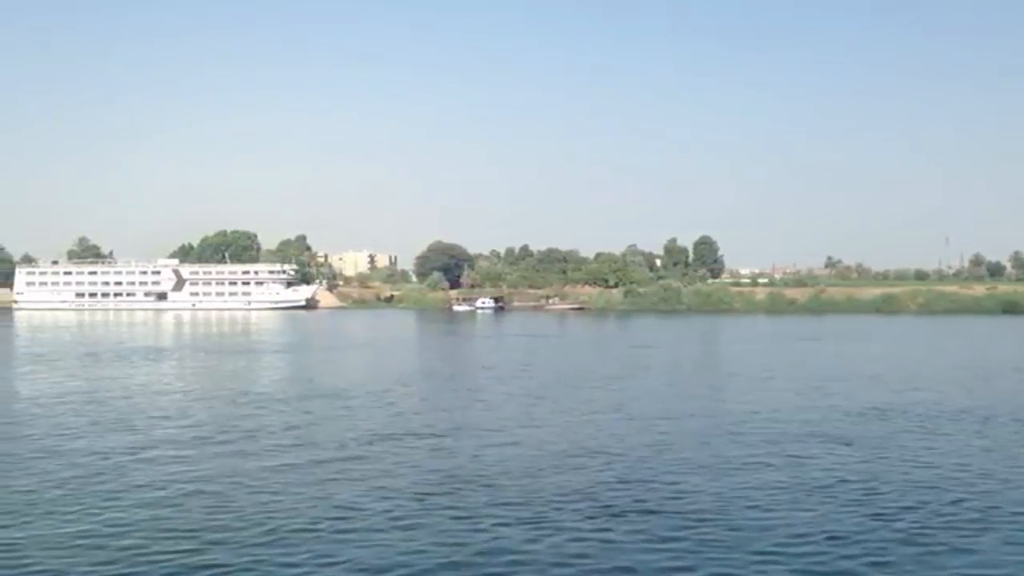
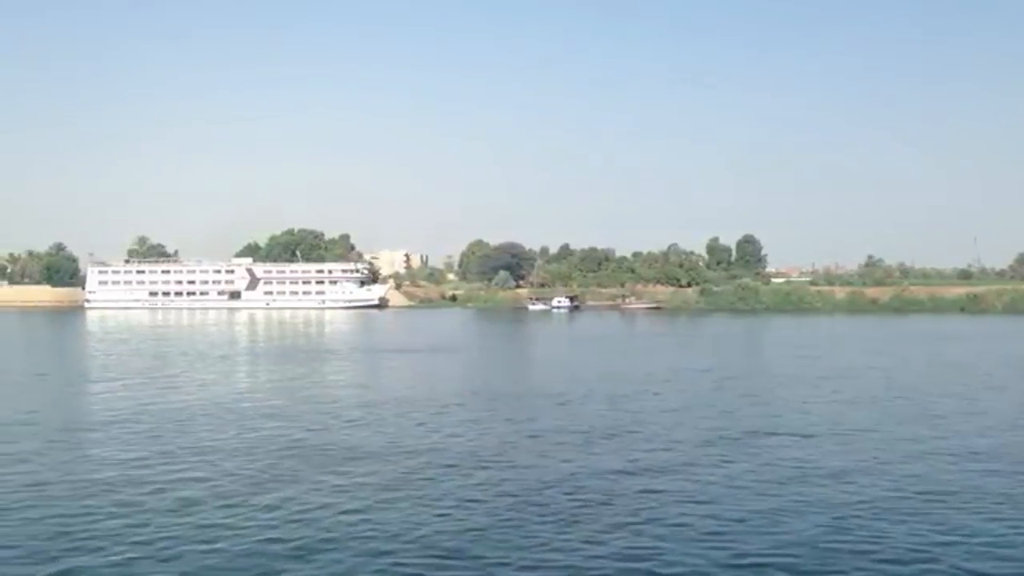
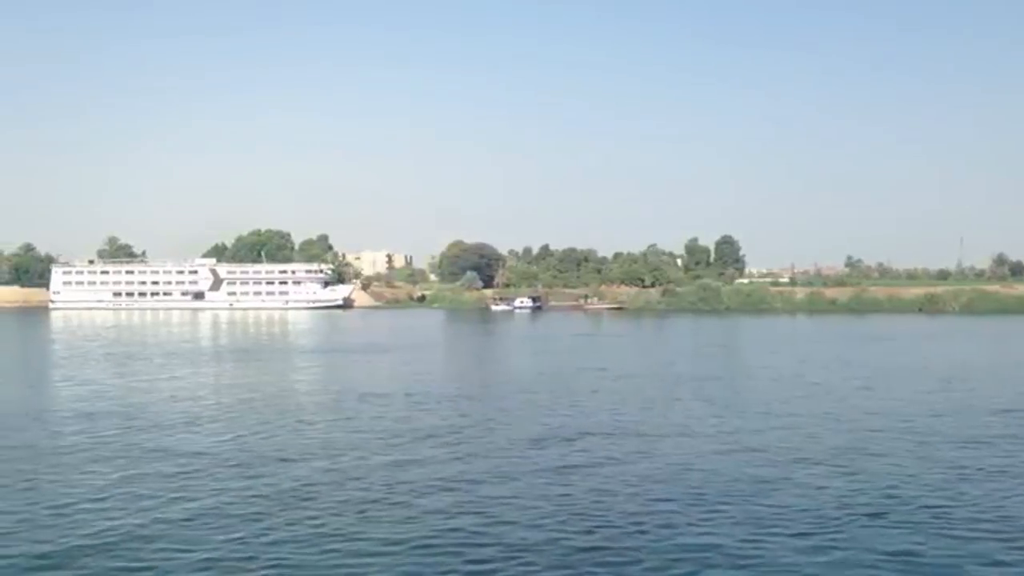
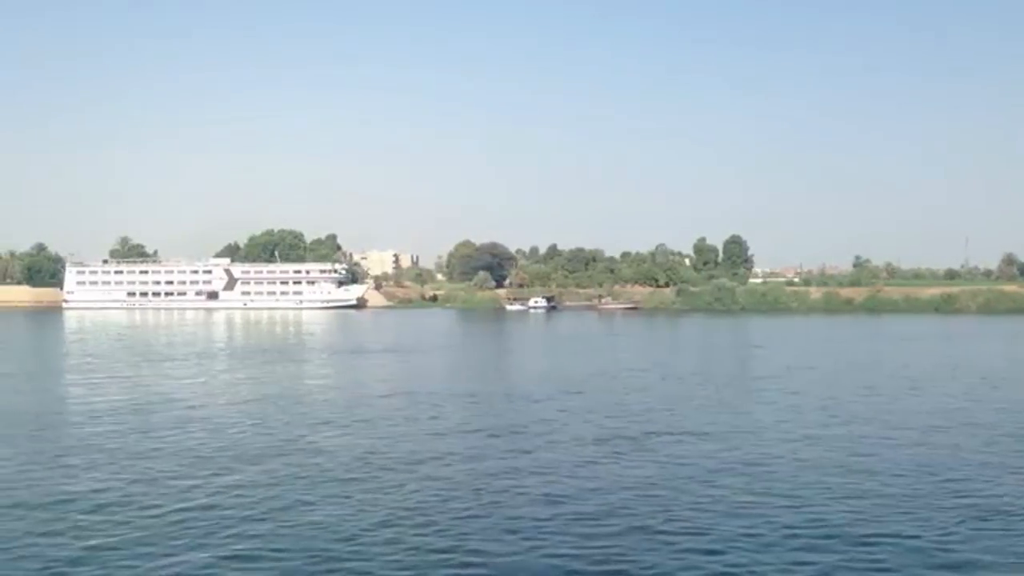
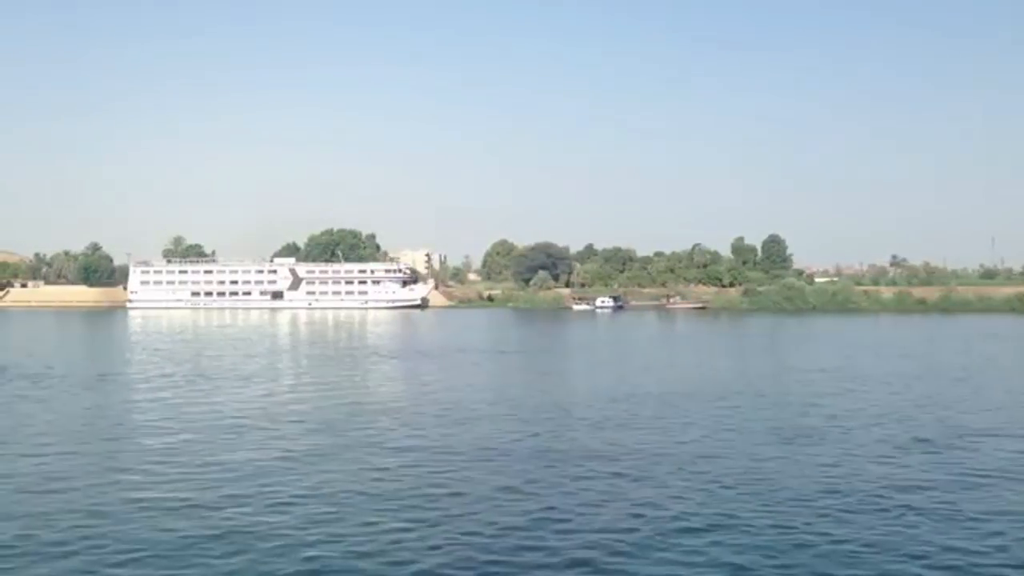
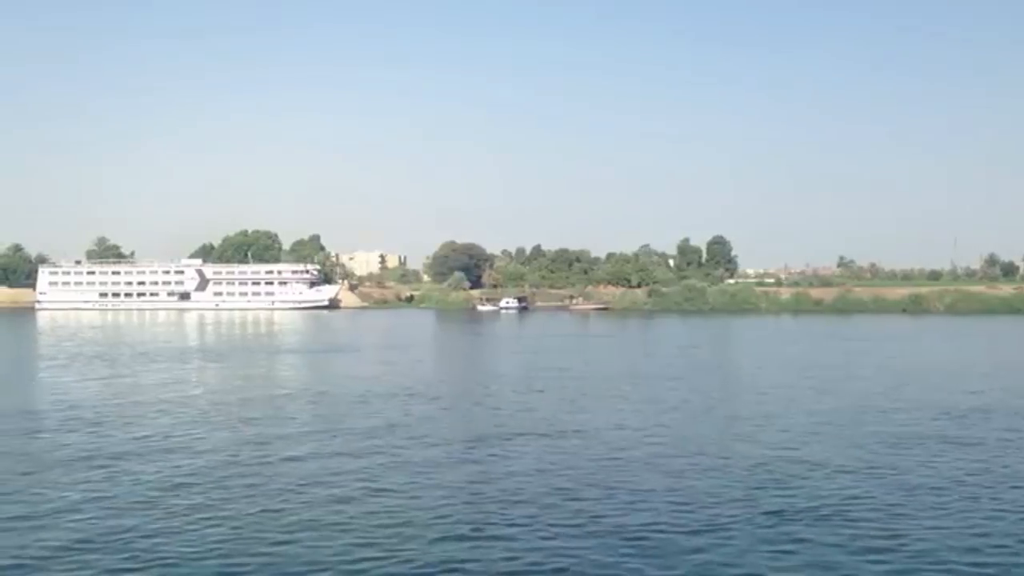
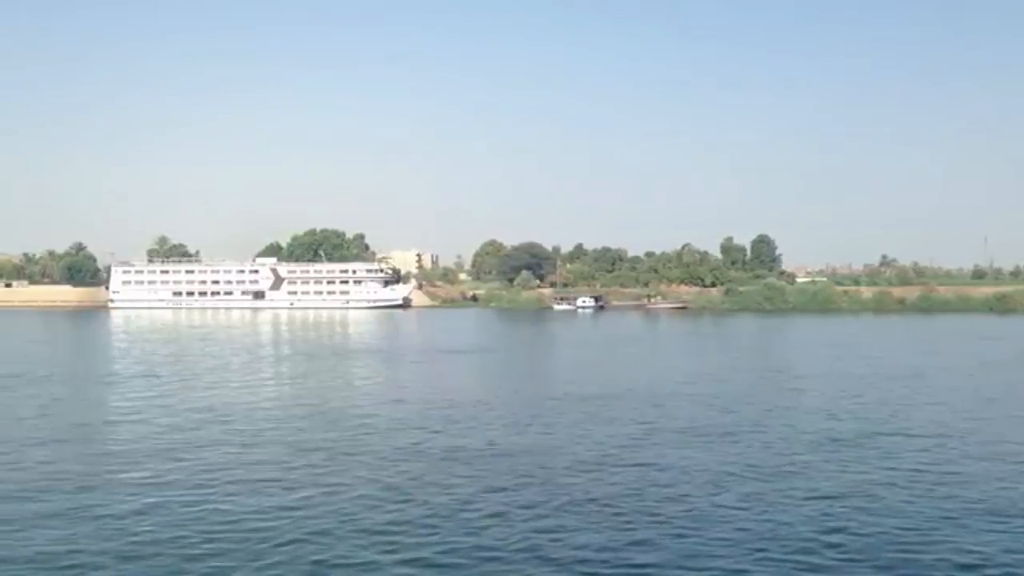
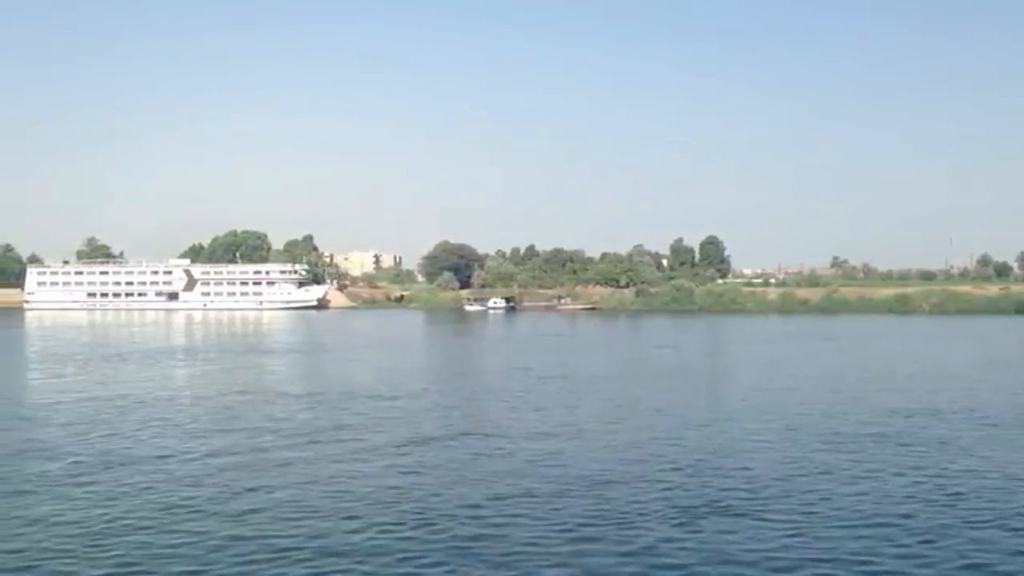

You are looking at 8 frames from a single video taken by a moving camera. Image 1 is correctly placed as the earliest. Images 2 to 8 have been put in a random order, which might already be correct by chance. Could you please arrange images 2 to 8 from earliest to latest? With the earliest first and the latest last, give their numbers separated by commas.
8, 6, 3, 4, 2, 7, 5
